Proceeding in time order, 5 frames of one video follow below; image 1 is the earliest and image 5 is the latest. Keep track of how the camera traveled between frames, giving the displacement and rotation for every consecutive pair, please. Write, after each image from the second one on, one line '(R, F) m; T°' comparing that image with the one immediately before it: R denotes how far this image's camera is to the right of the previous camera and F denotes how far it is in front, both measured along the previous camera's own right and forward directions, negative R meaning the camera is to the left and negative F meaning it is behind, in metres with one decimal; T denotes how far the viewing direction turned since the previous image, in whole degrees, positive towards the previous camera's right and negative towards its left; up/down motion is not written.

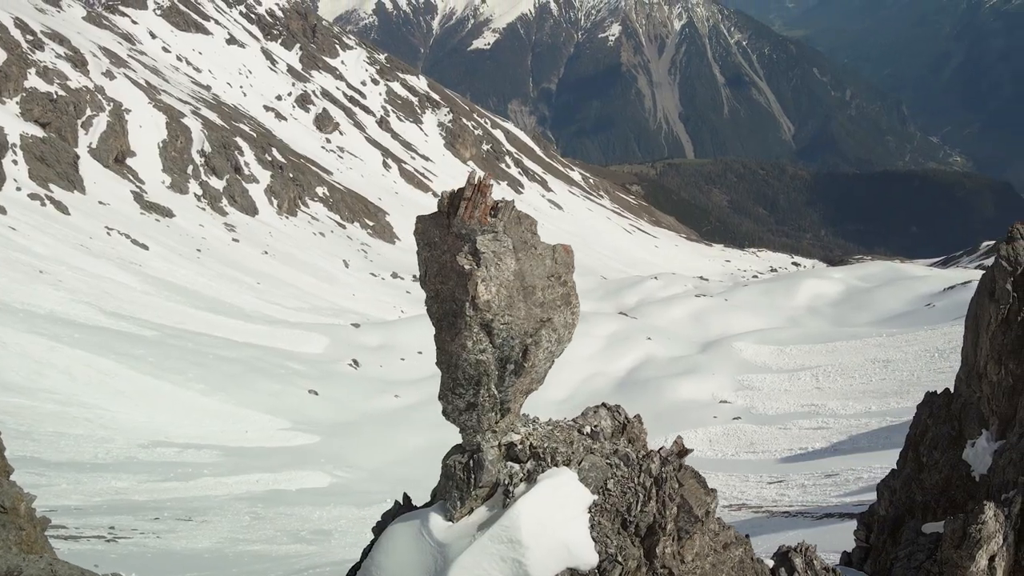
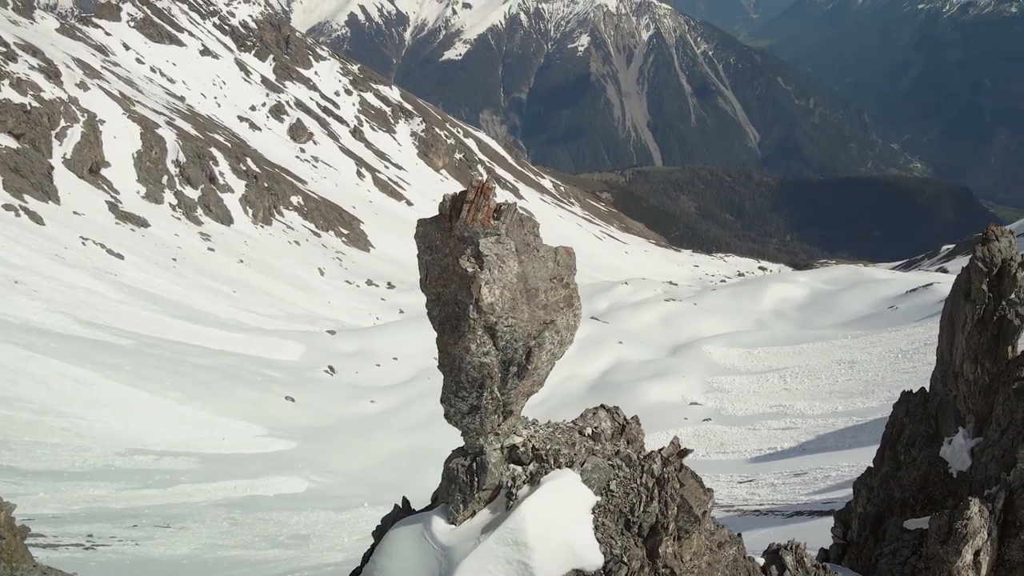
(0.0, -0.3) m; +2°
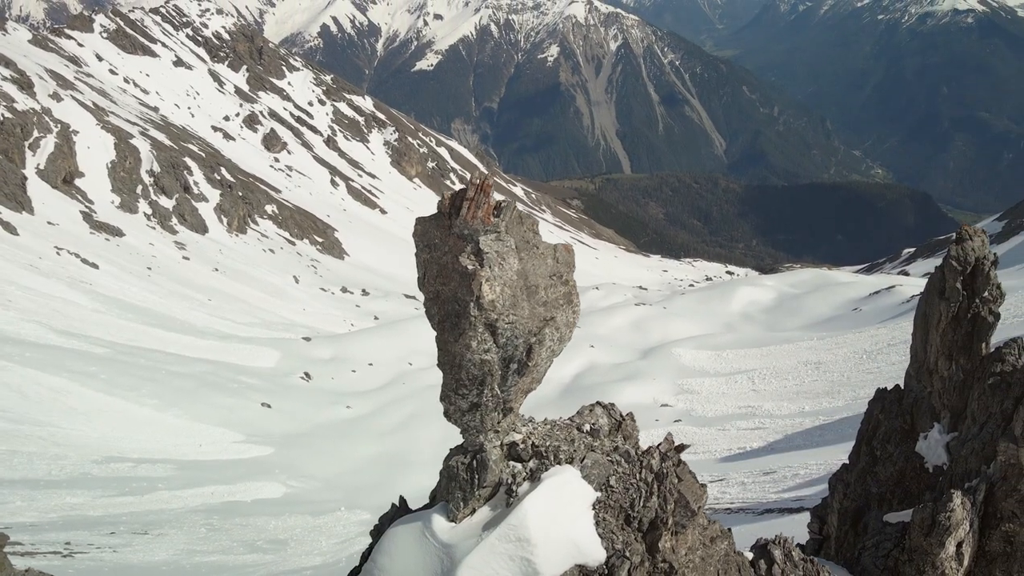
(0.0, -0.3) m; +2°
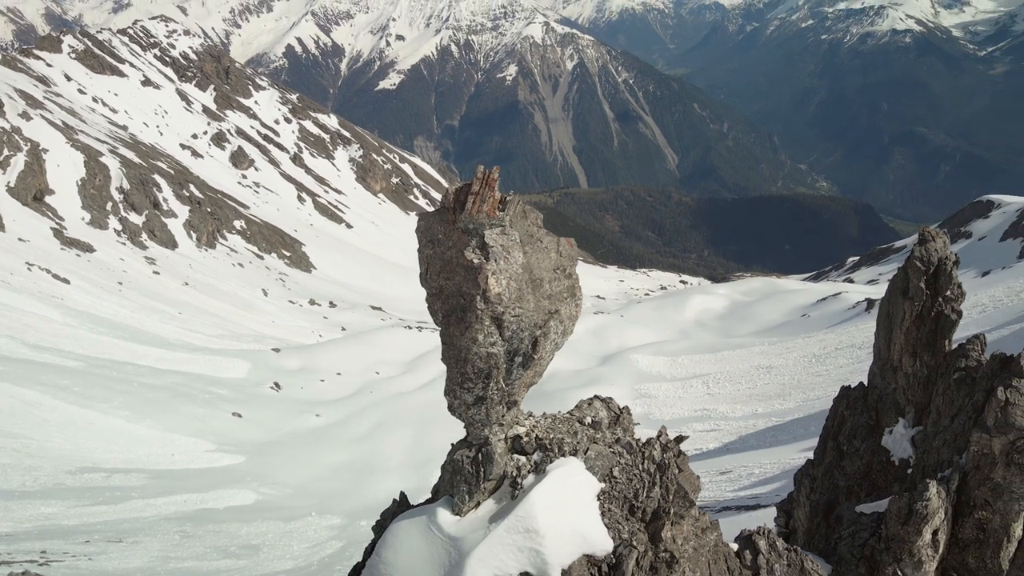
(0.0, -0.6) m; +3°
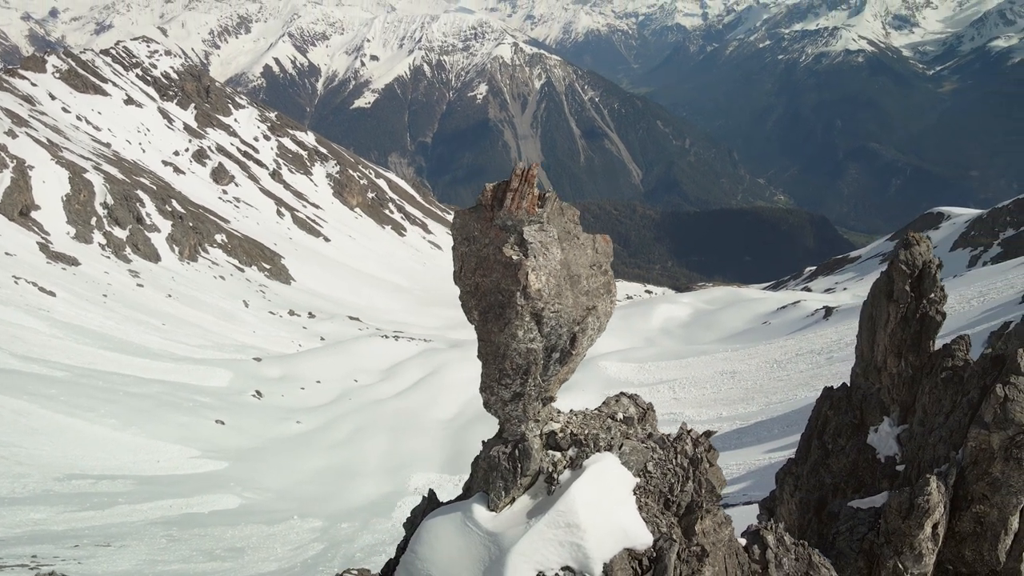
(-0.1, -0.6) m; +3°
